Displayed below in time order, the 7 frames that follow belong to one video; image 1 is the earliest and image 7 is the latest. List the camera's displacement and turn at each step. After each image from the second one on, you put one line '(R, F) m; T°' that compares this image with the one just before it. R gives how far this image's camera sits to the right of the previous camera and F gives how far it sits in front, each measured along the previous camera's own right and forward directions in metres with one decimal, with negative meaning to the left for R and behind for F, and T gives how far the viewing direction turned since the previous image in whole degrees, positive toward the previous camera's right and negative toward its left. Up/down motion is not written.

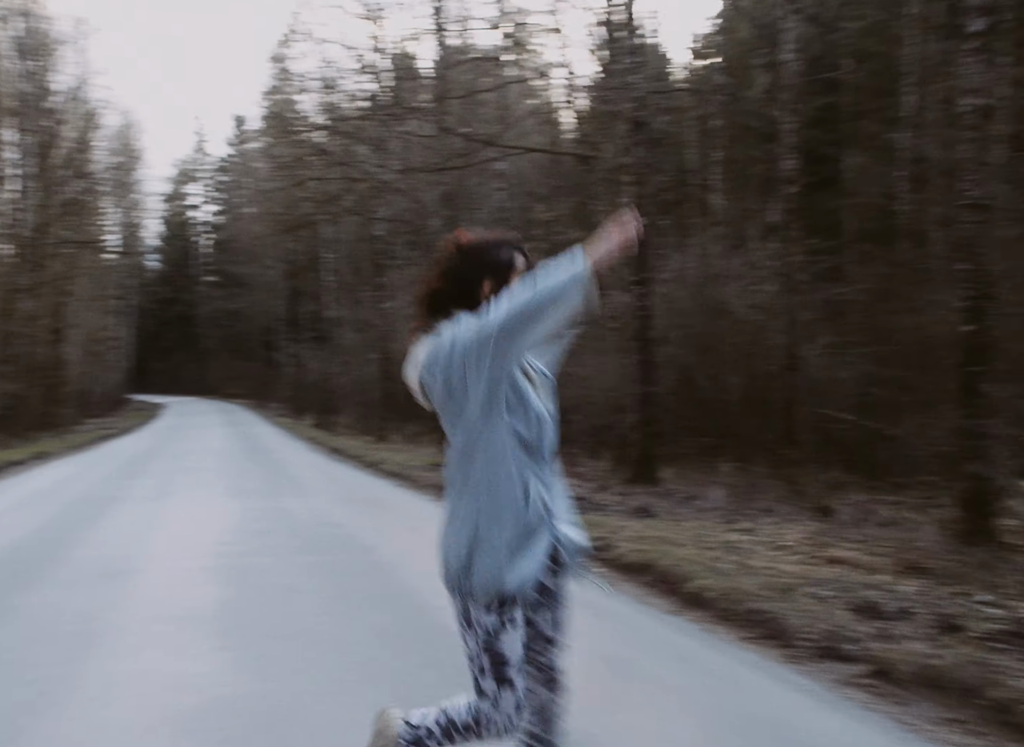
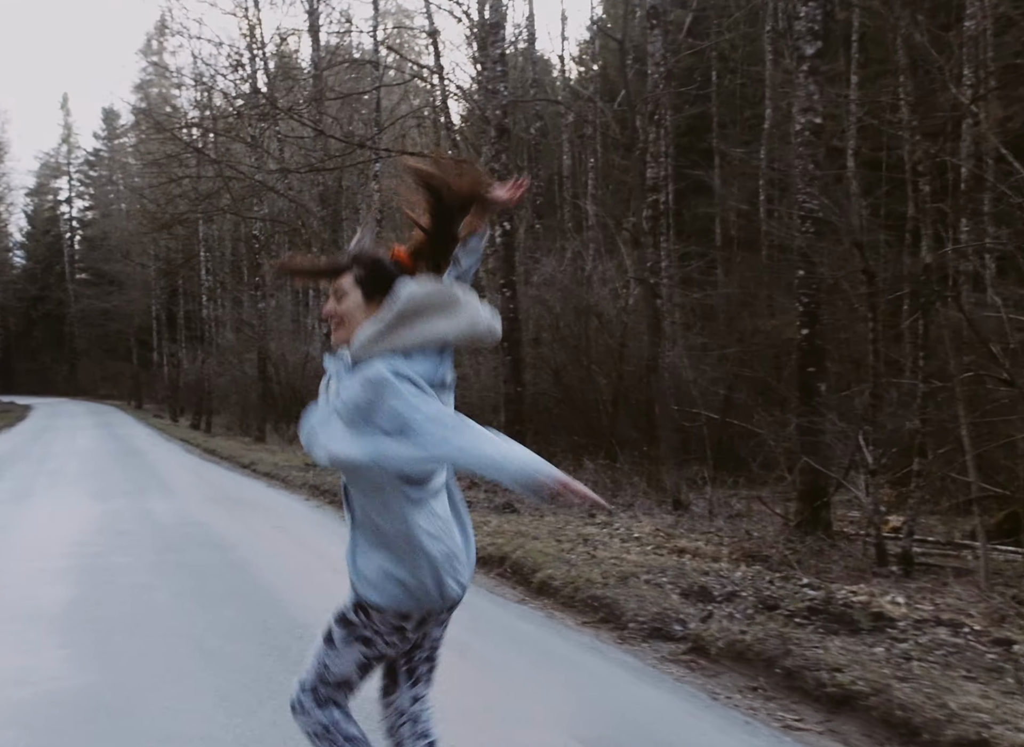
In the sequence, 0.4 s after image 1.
(+0.3, -0.2) m; +7°
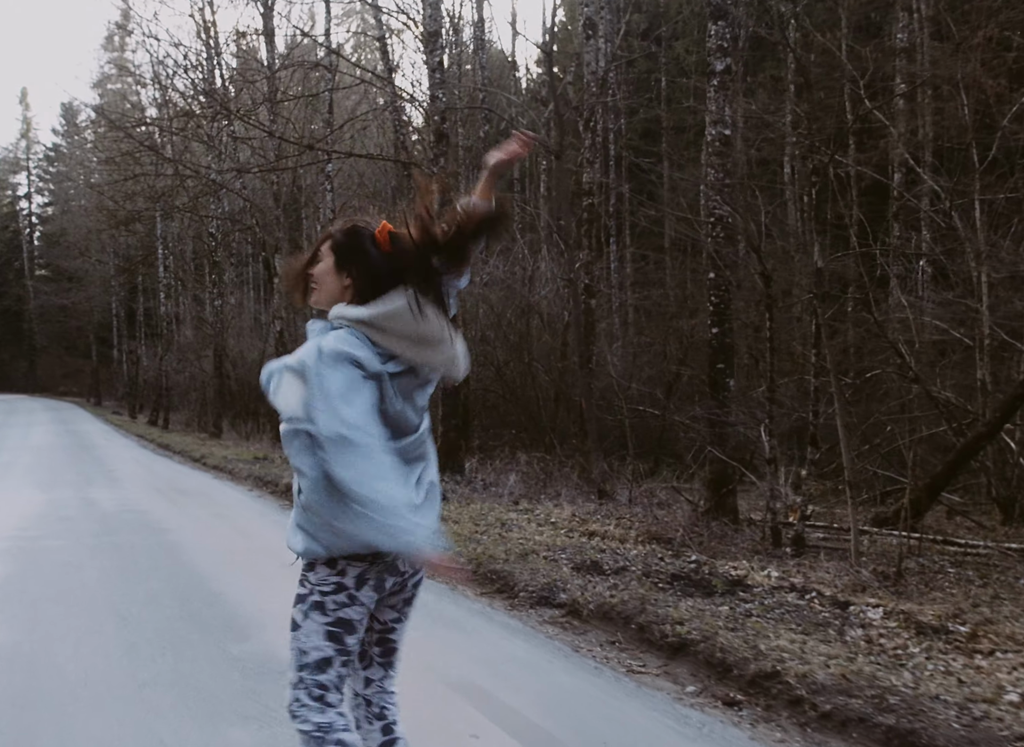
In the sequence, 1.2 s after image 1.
(+0.5, -0.5) m; +2°
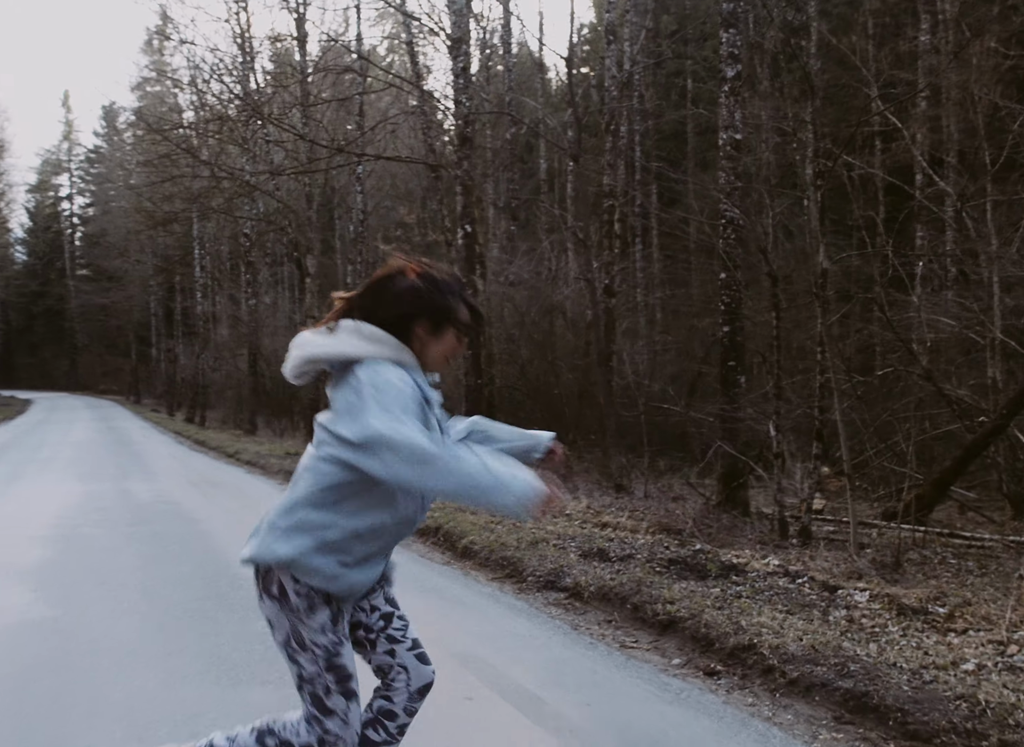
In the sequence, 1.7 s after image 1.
(+0.2, -0.4) m; -2°
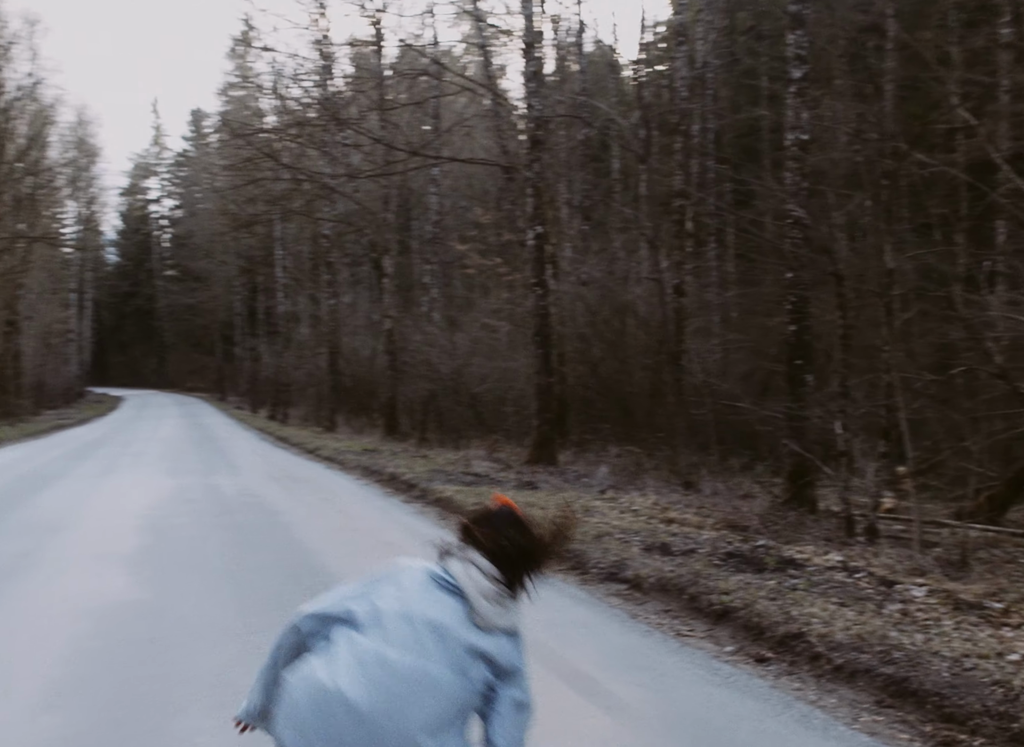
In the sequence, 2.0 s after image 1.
(+0.1, -0.3) m; -5°
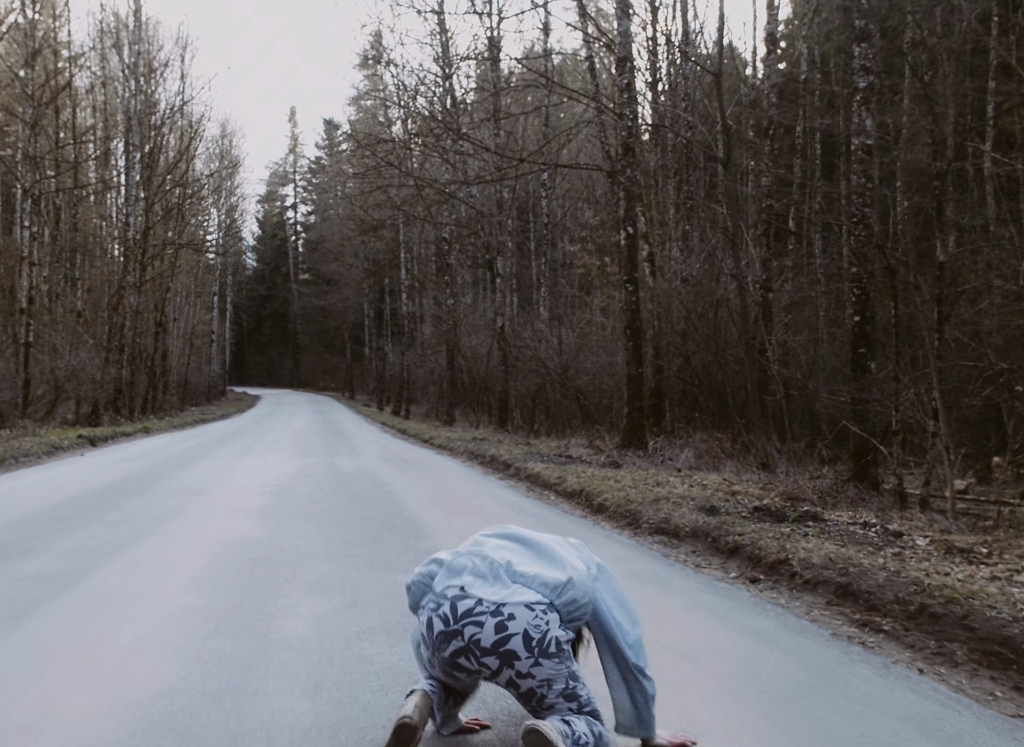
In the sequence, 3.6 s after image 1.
(+0.5, -1.2) m; -8°
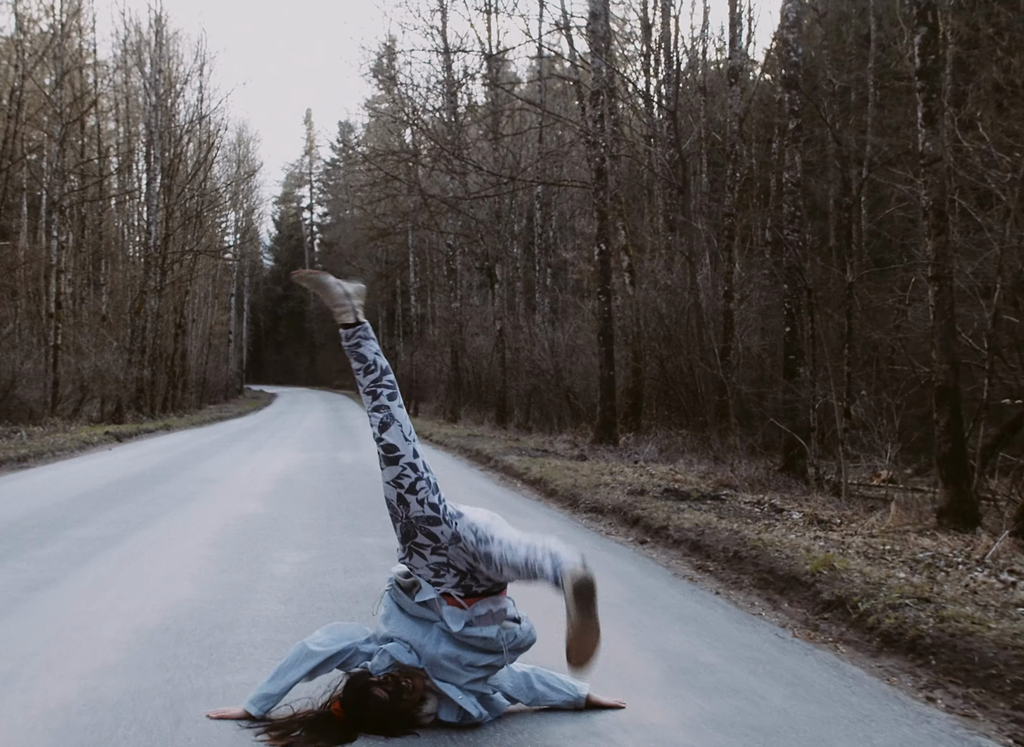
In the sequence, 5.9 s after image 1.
(+0.6, -1.6) m; -1°
